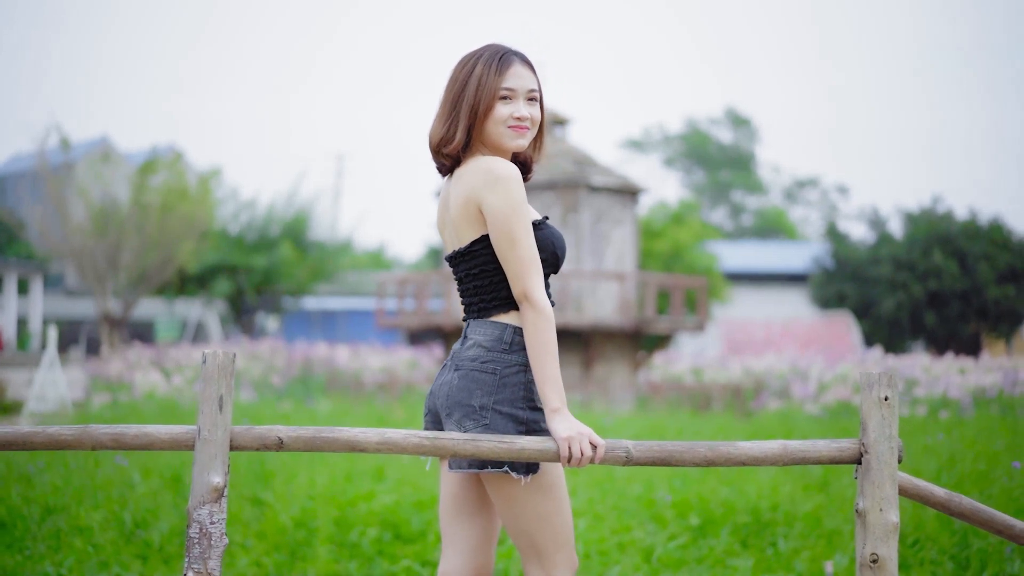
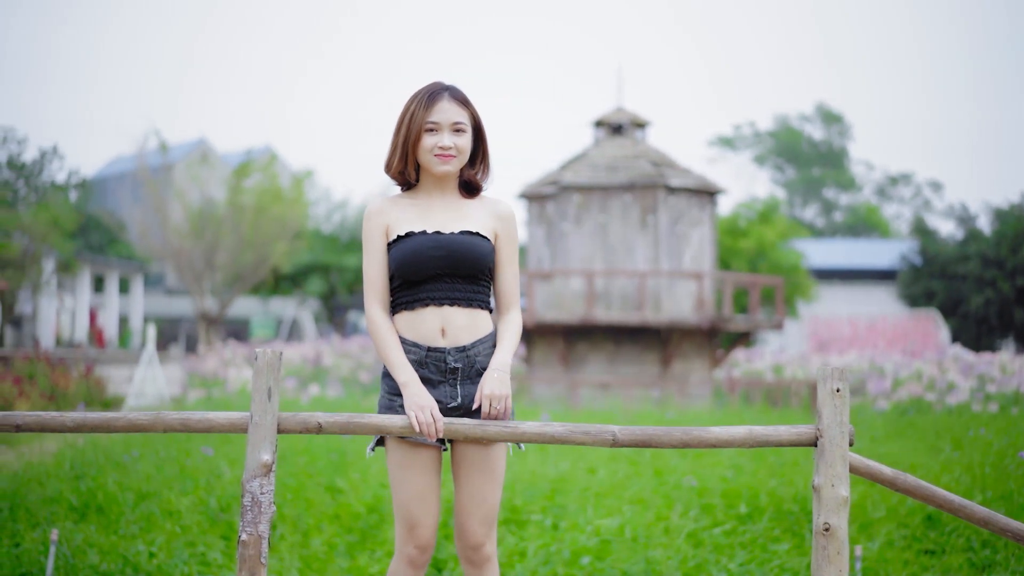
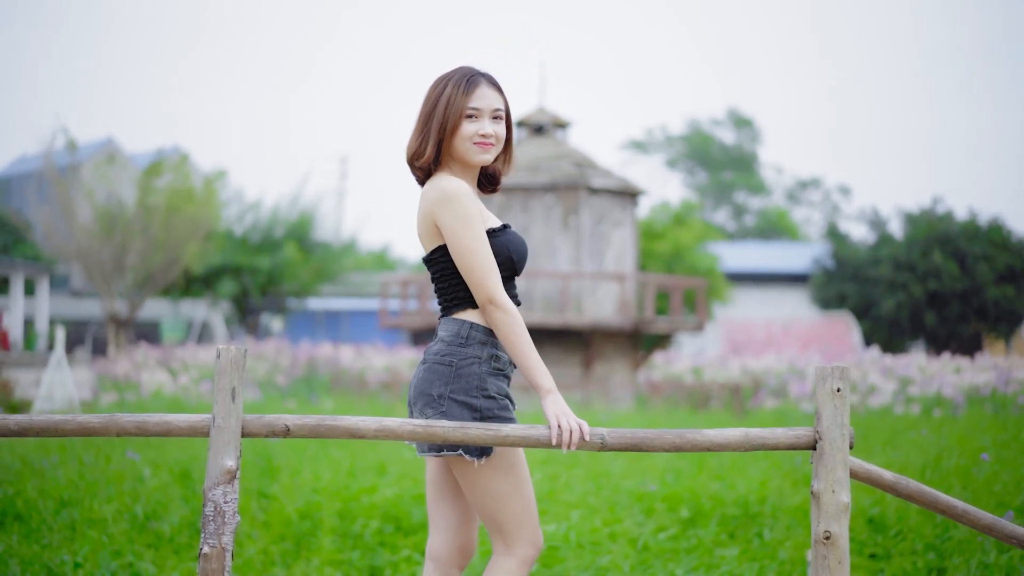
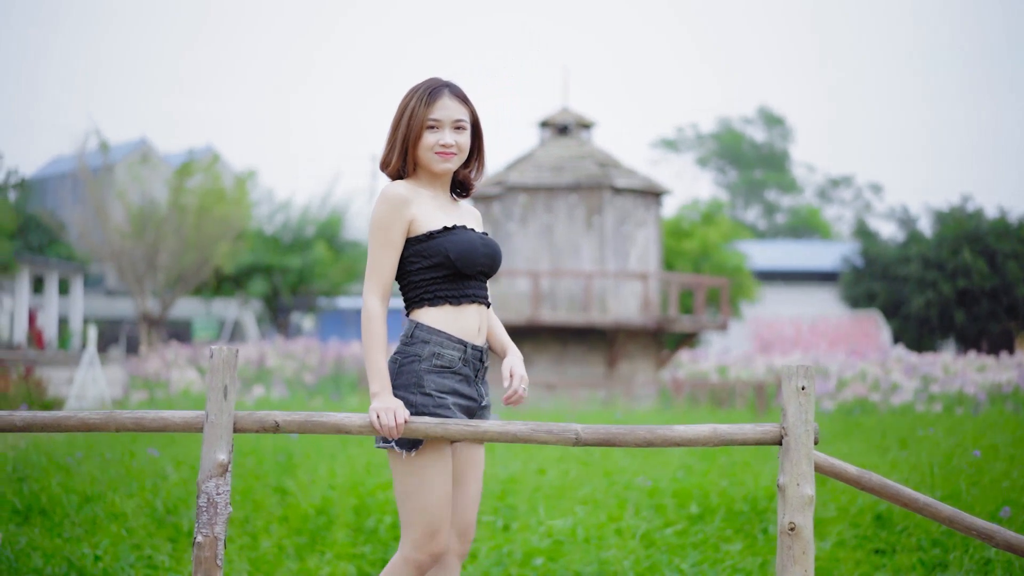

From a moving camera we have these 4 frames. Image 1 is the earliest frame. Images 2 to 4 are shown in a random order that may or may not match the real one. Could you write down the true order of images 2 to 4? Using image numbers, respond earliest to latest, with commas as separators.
3, 4, 2
